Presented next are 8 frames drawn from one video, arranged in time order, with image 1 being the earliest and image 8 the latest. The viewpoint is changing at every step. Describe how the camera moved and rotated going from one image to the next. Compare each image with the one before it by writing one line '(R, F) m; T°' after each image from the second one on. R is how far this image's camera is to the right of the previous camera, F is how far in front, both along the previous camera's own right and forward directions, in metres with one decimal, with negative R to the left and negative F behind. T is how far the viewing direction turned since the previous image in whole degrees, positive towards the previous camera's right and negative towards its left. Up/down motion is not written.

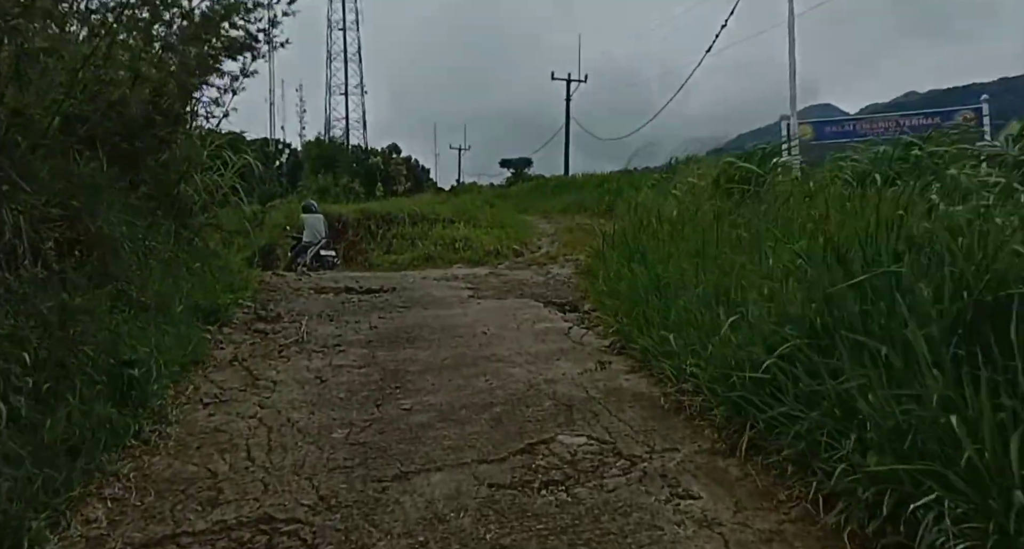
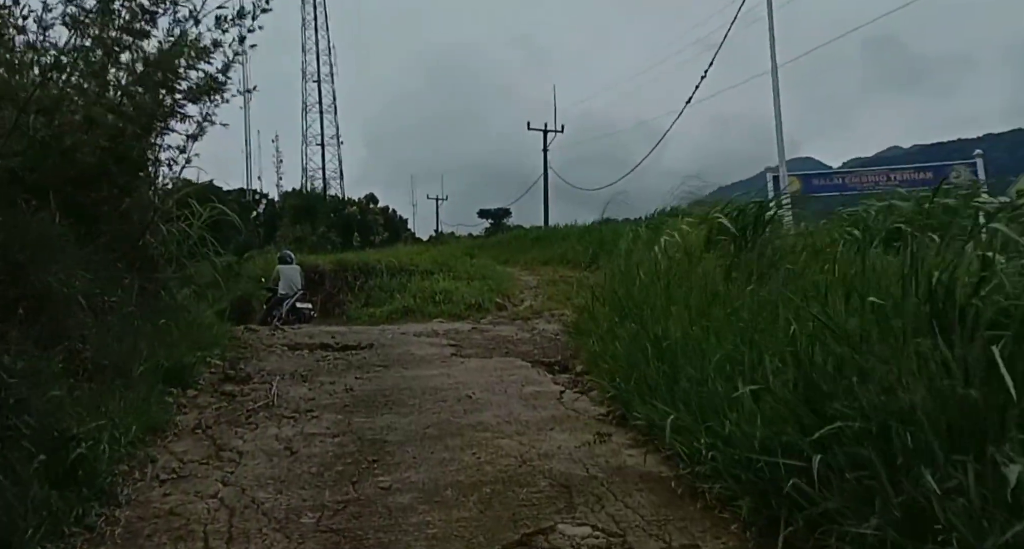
(-0.1, +0.2) m; +2°
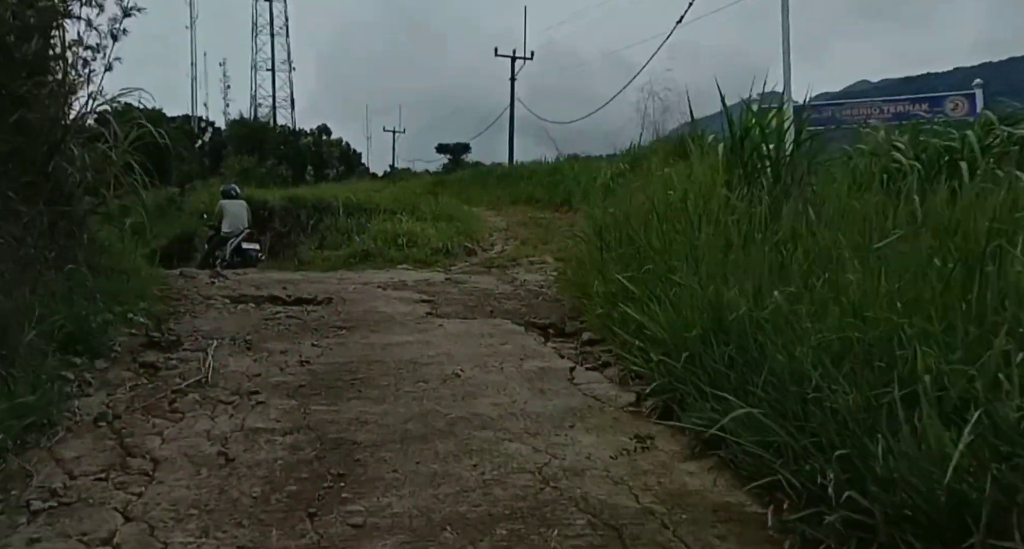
(-0.2, +0.8) m; +3°
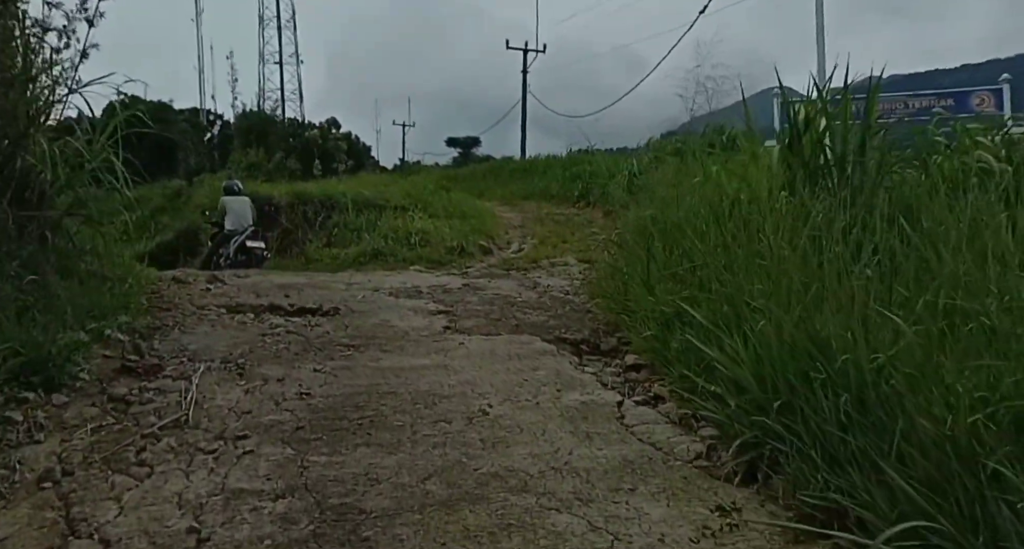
(-0.1, +0.5) m; -1°
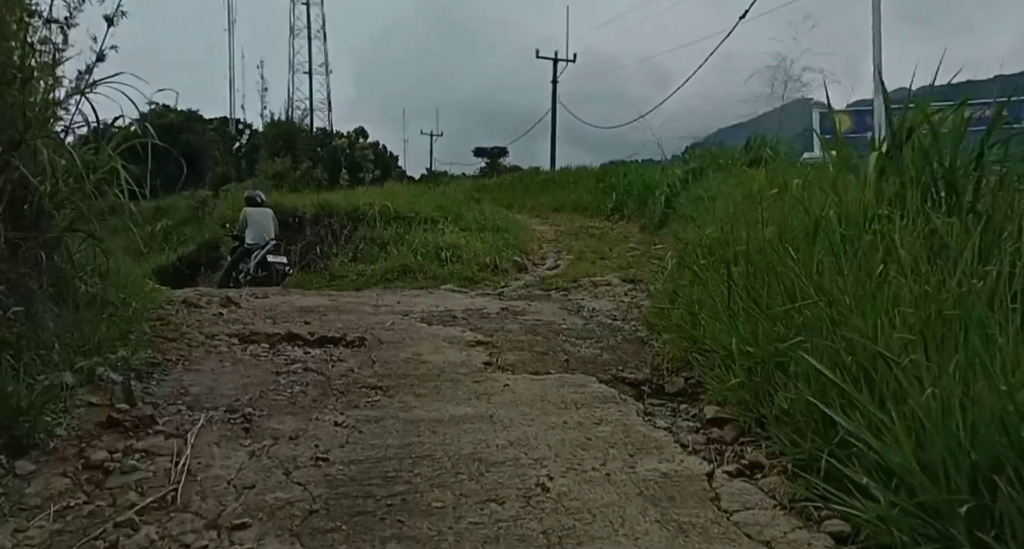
(-0.1, +0.5) m; -2°
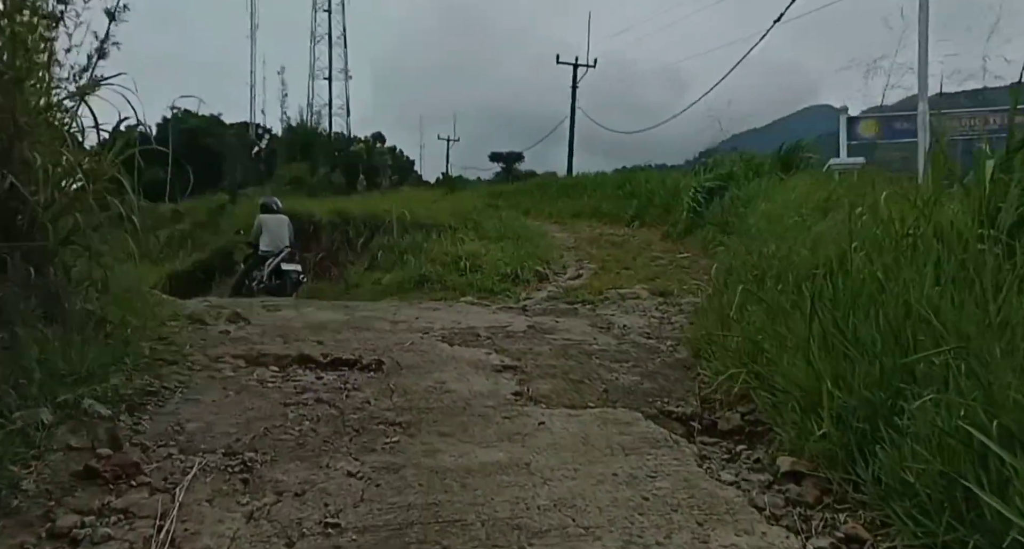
(-0.1, +0.4) m; -1°
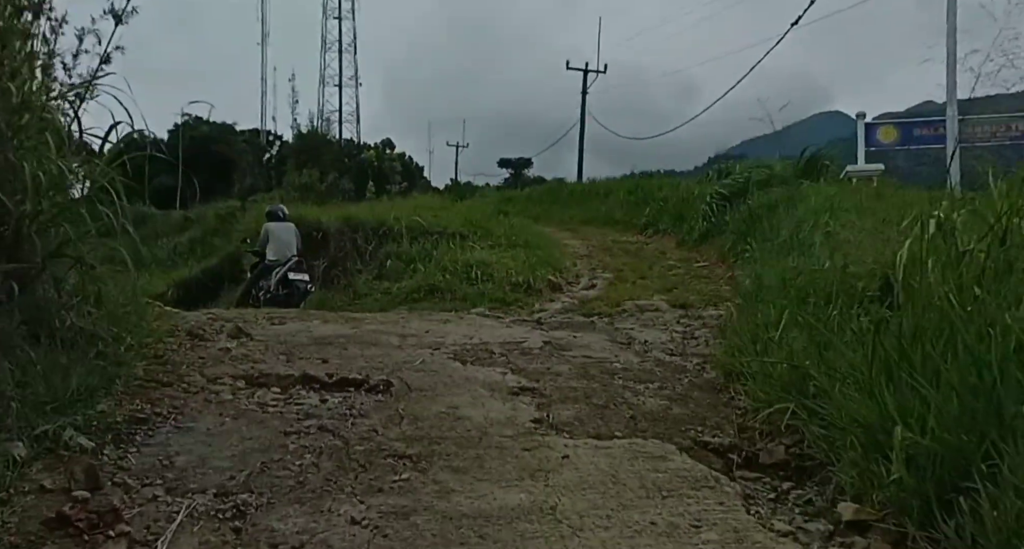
(0.0, +0.3) m; -1°
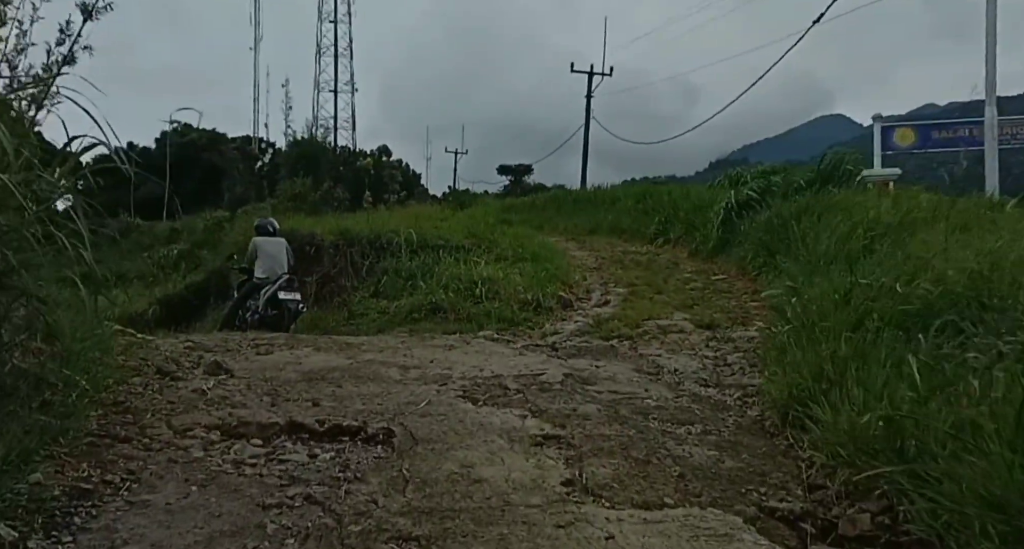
(-0.1, +0.5) m; 0°
